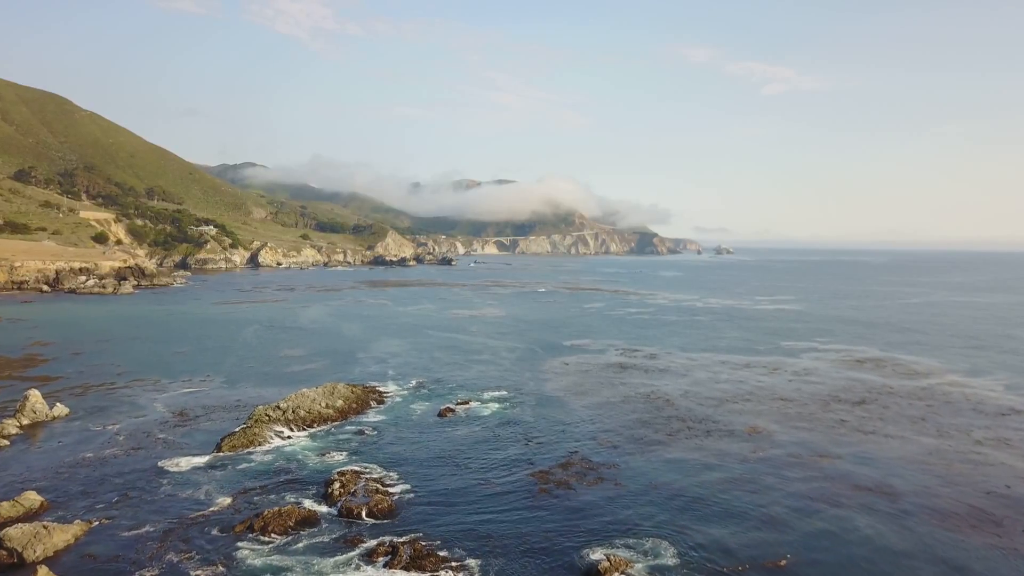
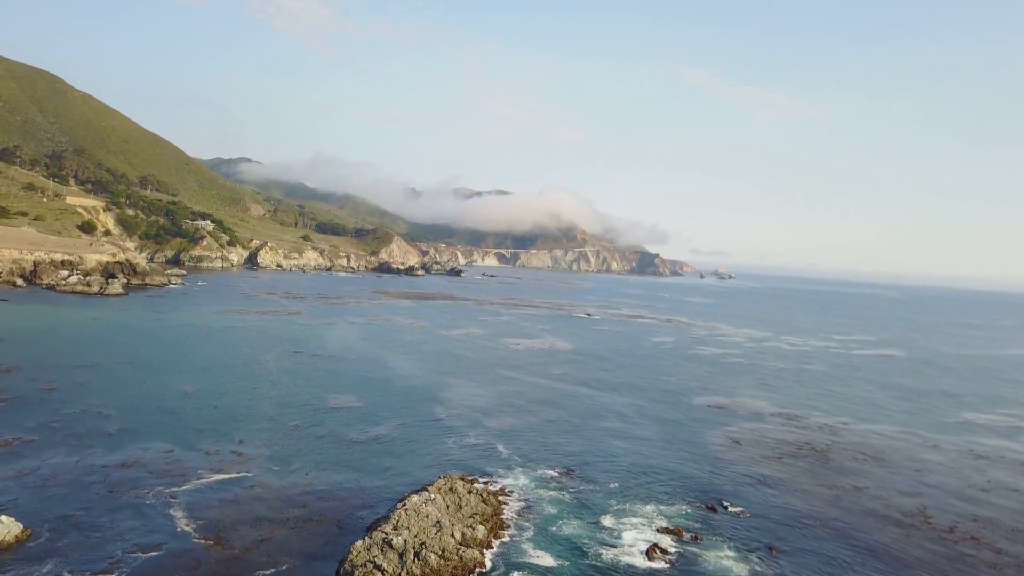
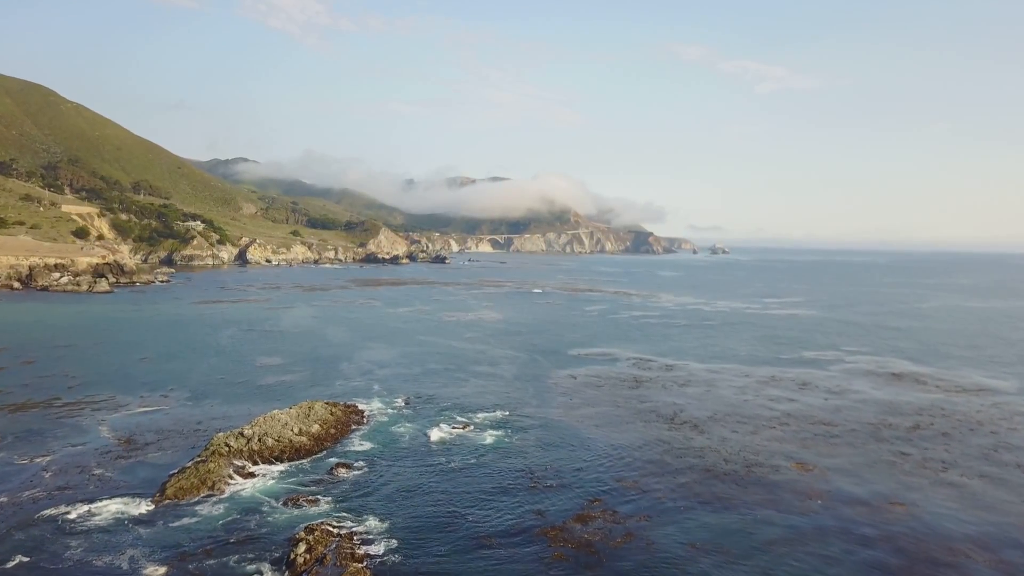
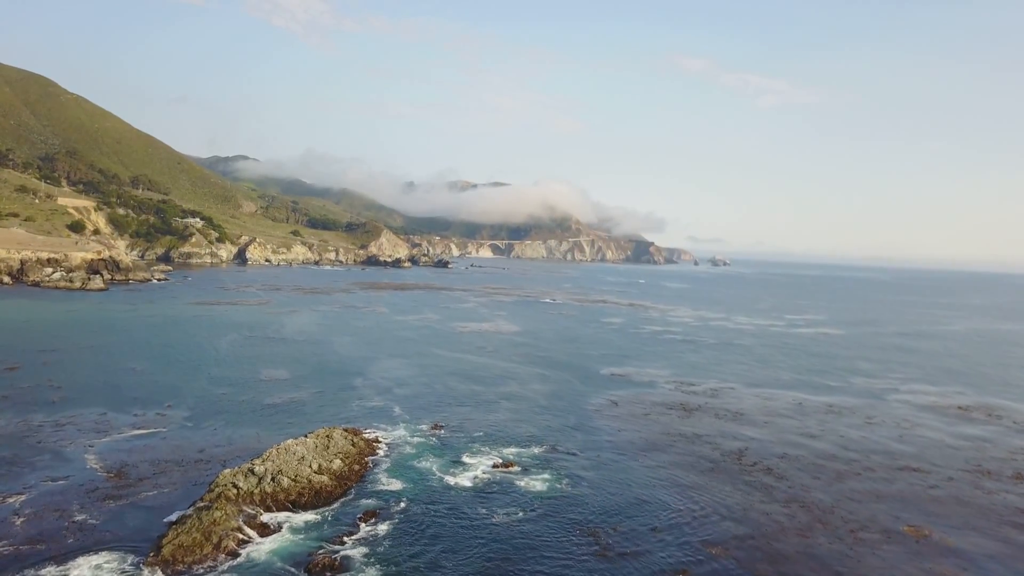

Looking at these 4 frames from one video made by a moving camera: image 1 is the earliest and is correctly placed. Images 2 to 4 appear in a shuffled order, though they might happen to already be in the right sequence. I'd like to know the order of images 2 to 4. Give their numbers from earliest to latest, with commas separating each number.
3, 4, 2
